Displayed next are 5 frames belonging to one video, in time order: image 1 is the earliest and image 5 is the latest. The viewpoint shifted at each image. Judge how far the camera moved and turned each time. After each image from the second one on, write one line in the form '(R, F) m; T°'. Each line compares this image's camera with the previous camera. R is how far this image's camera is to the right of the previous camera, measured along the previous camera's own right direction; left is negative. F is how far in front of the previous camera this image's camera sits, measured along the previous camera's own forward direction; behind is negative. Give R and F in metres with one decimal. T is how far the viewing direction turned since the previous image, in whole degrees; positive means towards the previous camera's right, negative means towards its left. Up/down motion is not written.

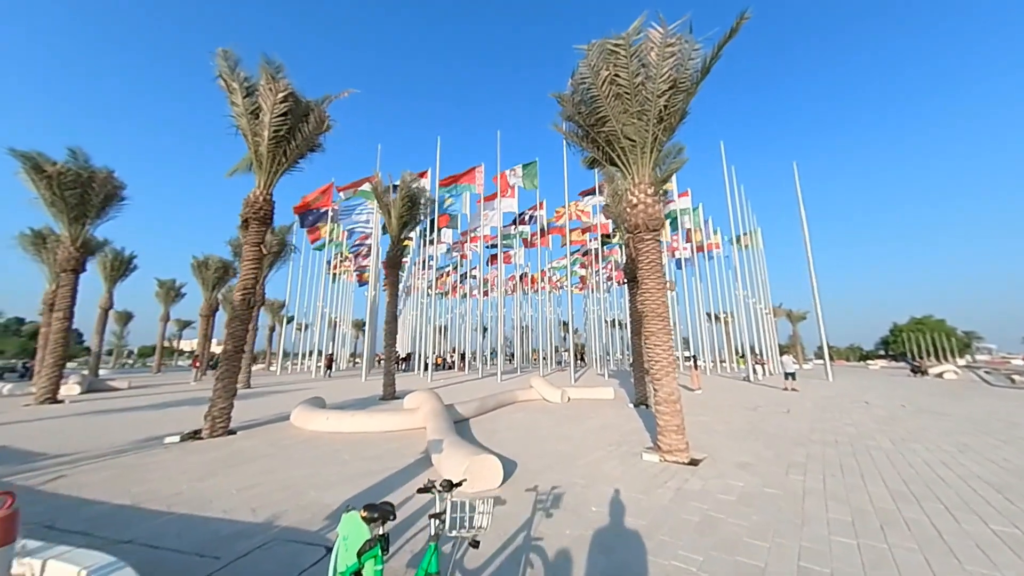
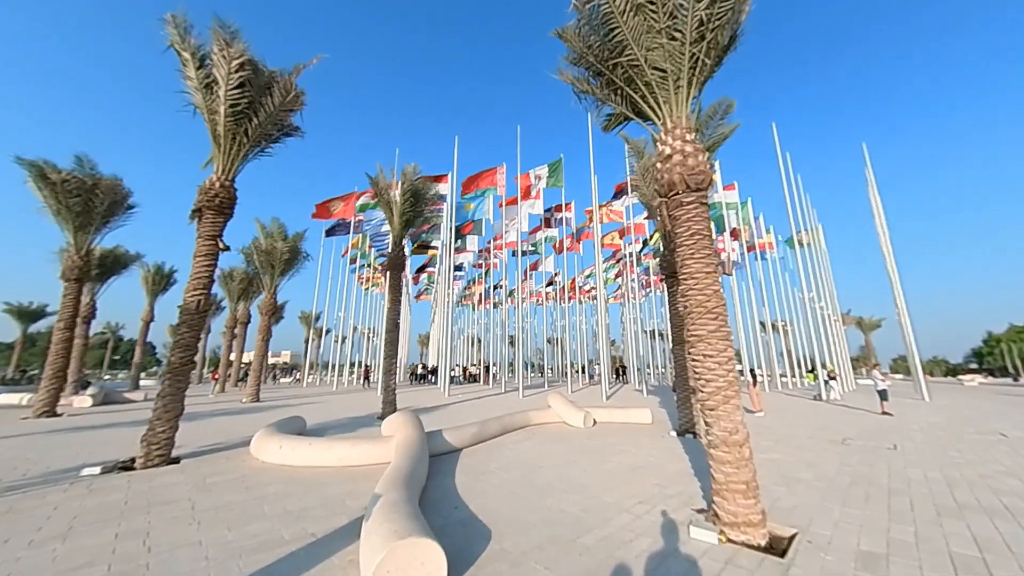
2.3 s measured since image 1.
(+0.7, +2.4) m; -5°
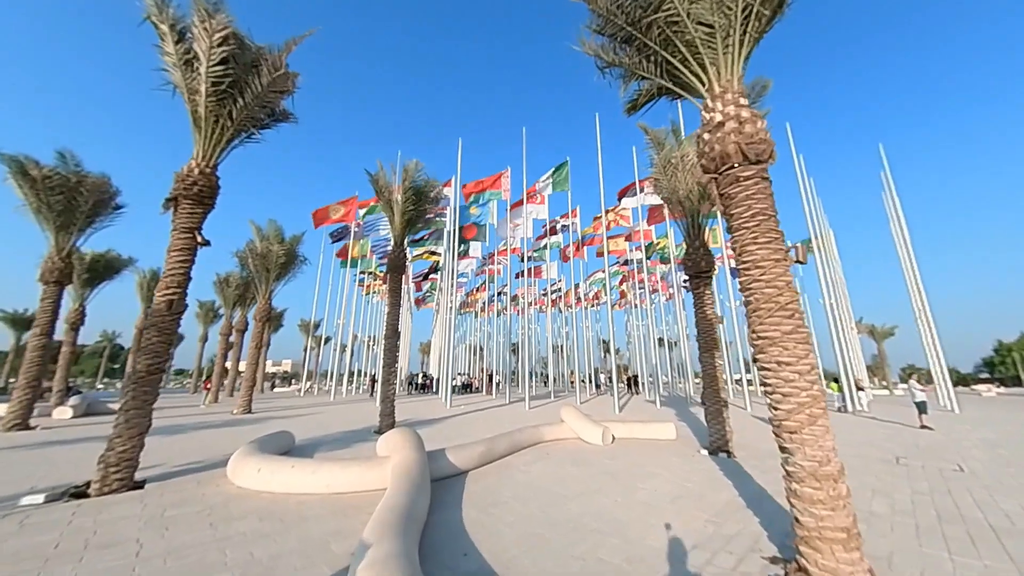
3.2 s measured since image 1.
(-0.2, +1.0) m; 0°
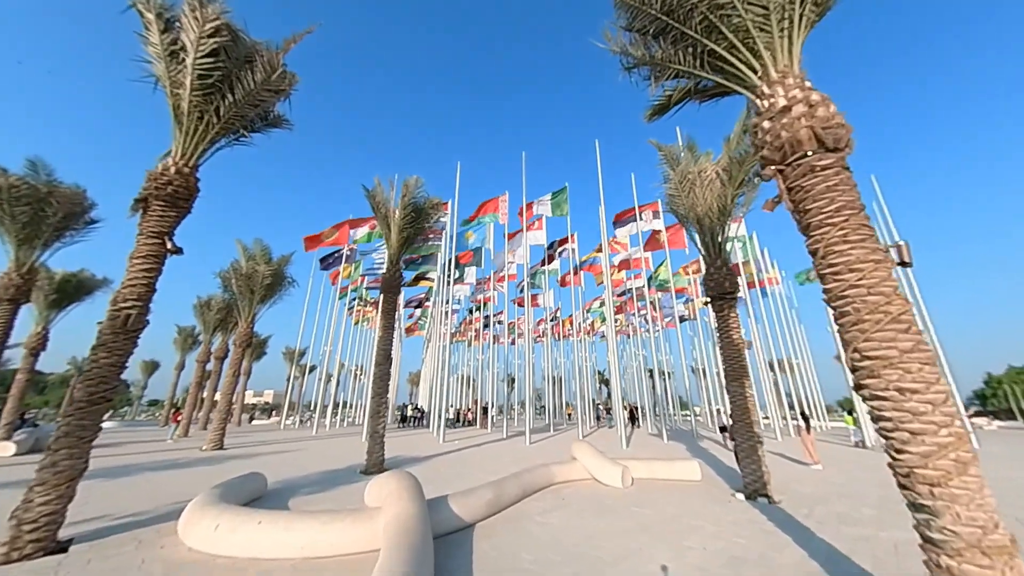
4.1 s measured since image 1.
(-0.4, +1.0) m; +2°
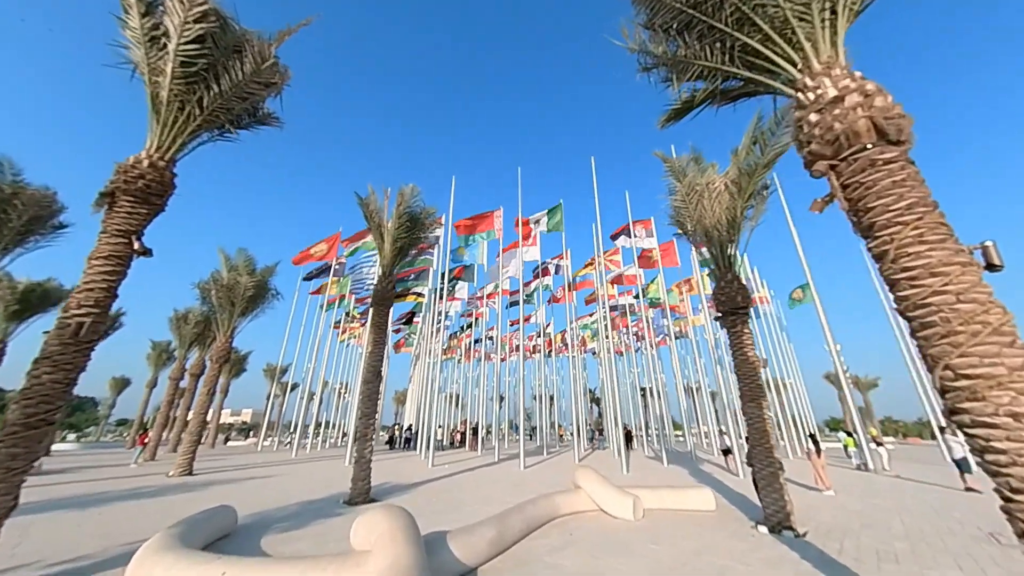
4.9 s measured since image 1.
(-0.3, +0.6) m; +2°
